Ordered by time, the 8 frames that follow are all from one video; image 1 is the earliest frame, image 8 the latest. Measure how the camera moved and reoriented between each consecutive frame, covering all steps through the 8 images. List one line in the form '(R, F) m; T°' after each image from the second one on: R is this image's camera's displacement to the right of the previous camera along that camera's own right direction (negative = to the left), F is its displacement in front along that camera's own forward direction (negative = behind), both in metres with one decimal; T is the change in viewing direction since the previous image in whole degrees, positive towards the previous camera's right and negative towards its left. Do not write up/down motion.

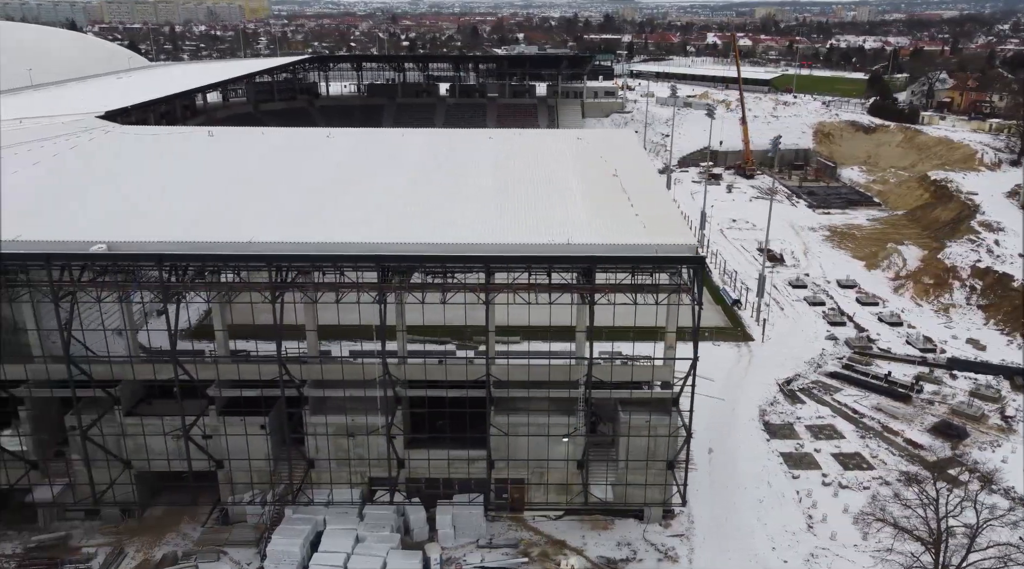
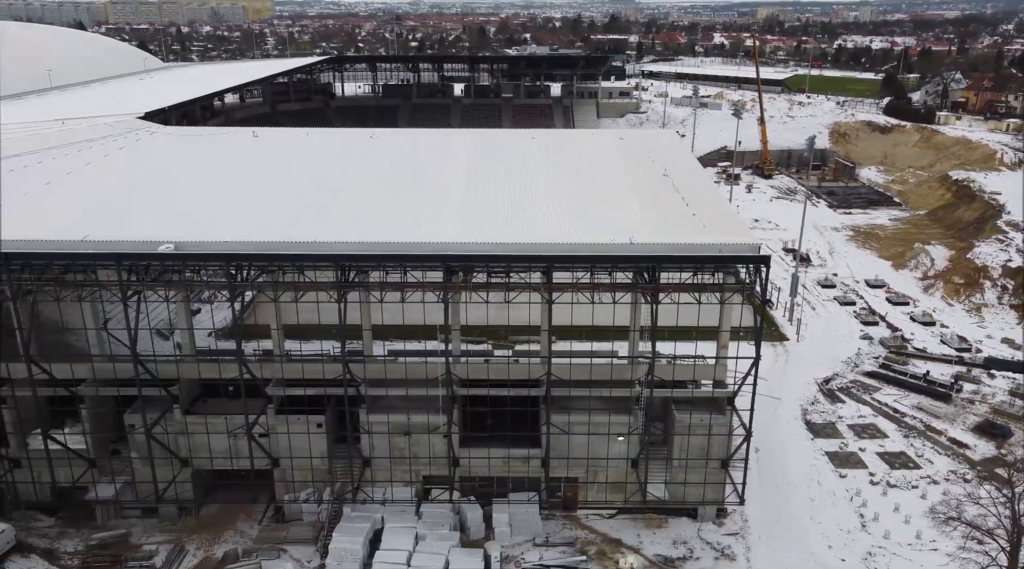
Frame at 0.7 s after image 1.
(-1.7, -0.1) m; 0°
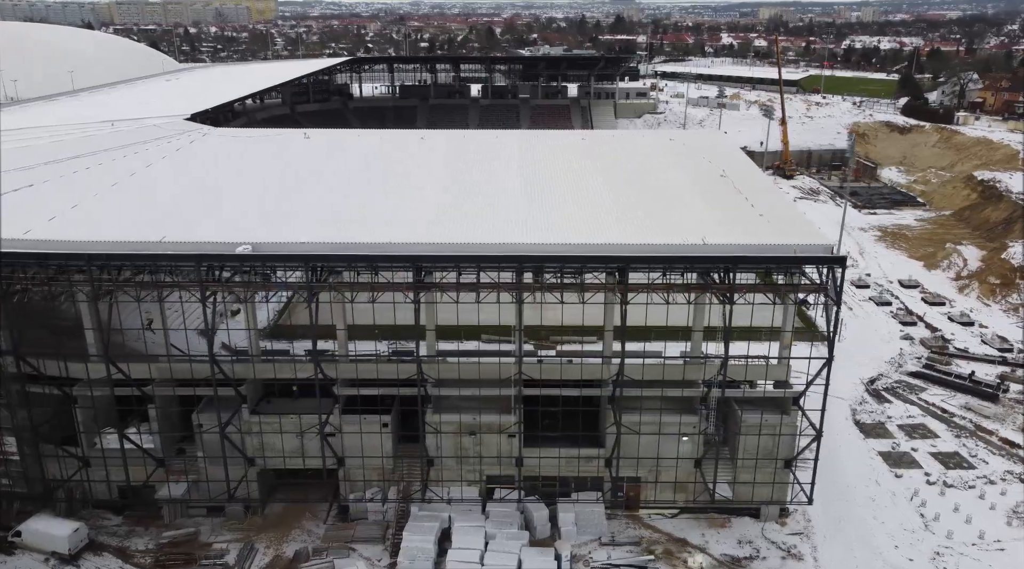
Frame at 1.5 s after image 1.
(-2.0, -0.2) m; 0°
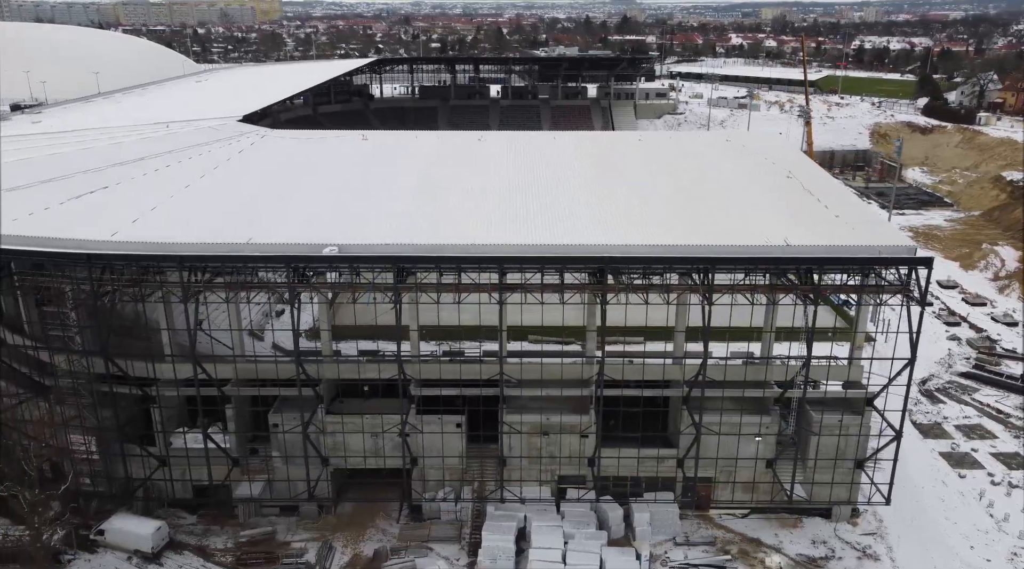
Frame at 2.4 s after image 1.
(-2.3, -0.2) m; 0°
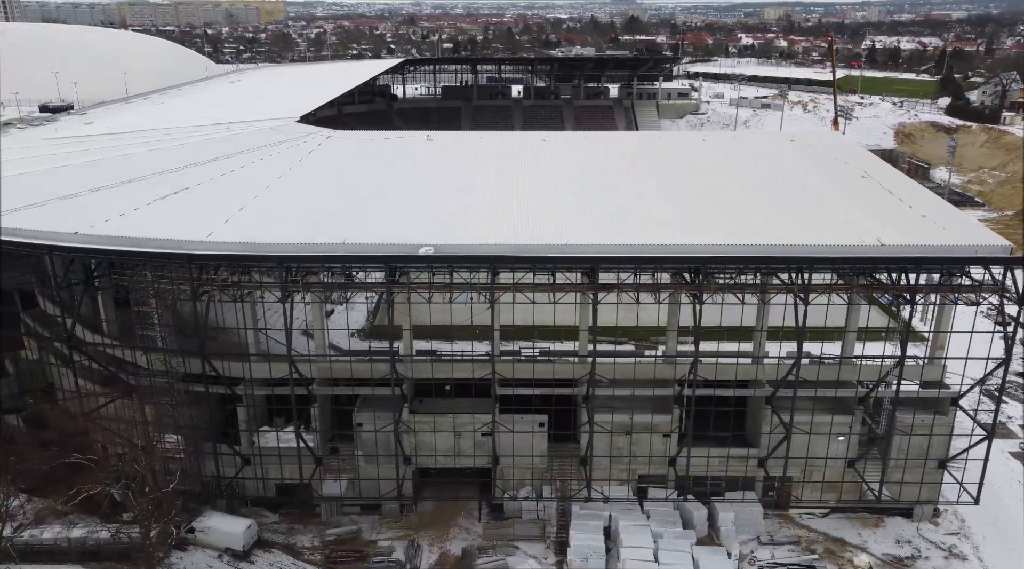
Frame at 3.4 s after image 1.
(-2.6, -0.1) m; 0°
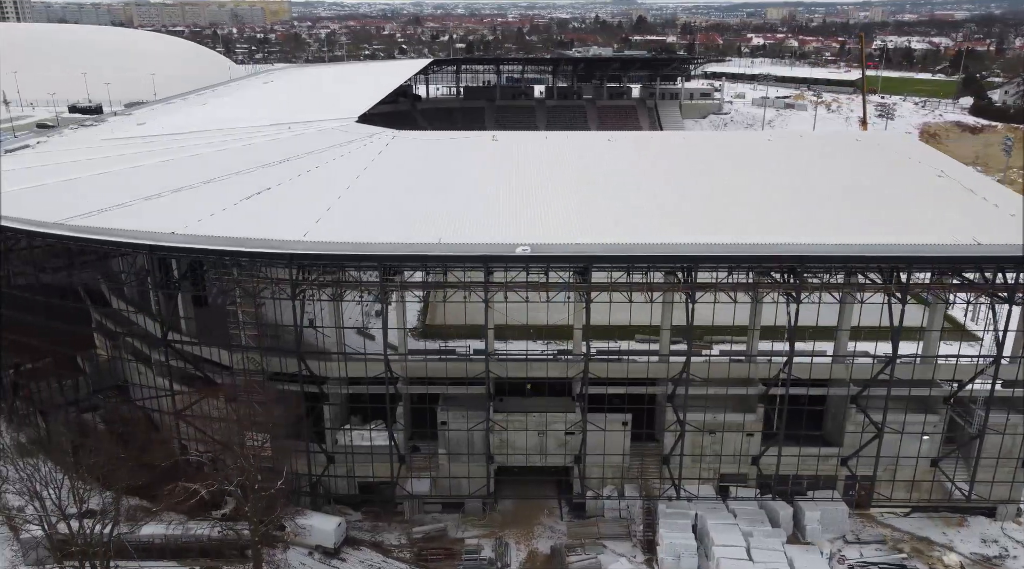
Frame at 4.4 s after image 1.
(-2.6, -0.1) m; 0°
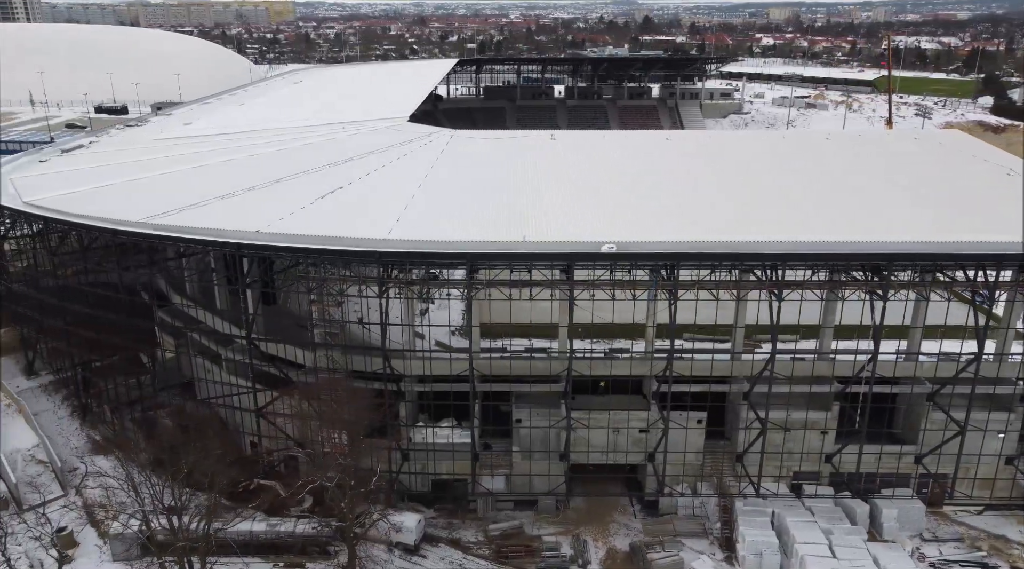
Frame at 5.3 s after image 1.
(-2.4, -0.1) m; 0°
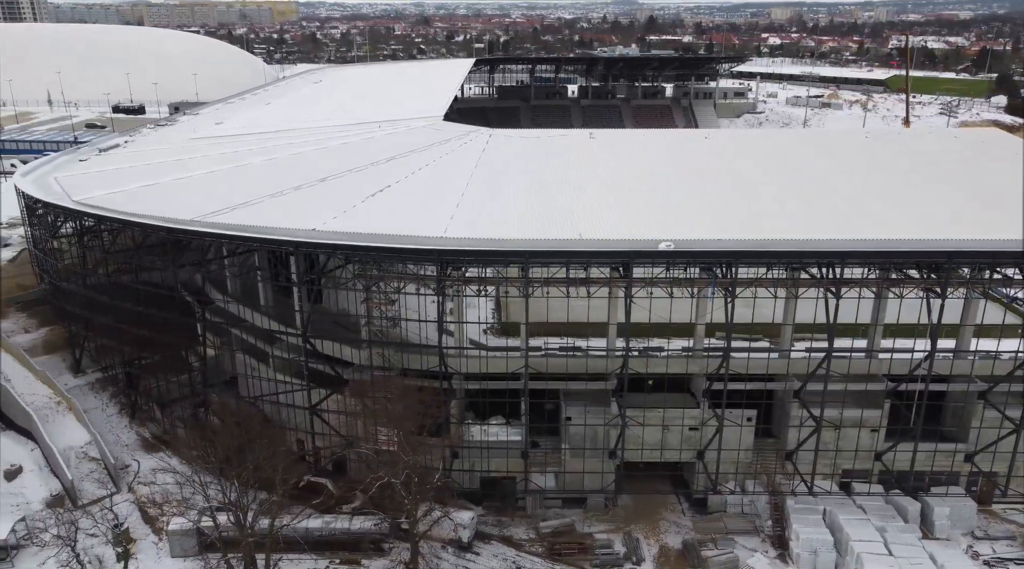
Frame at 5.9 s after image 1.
(-1.6, 0.0) m; 0°
